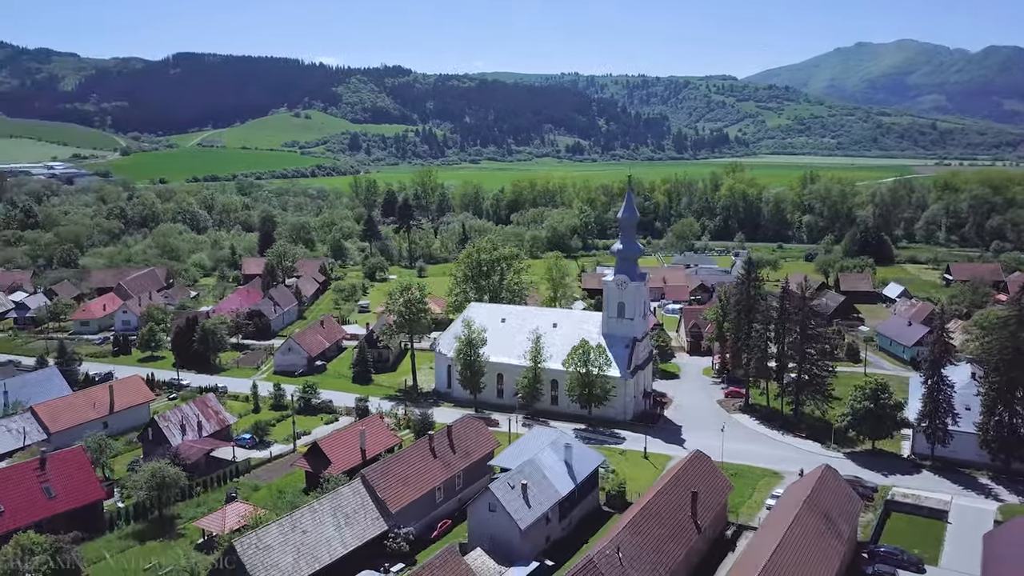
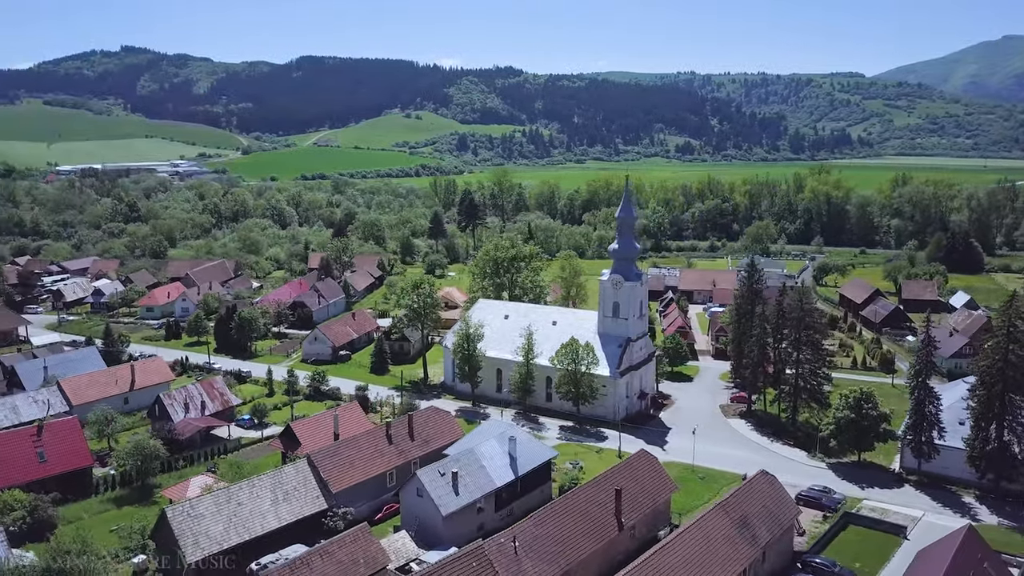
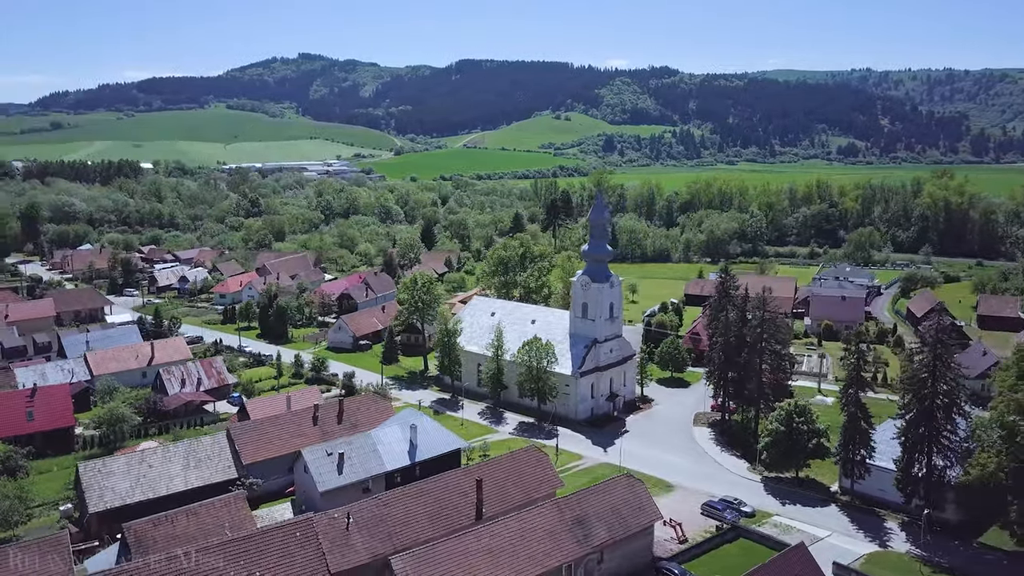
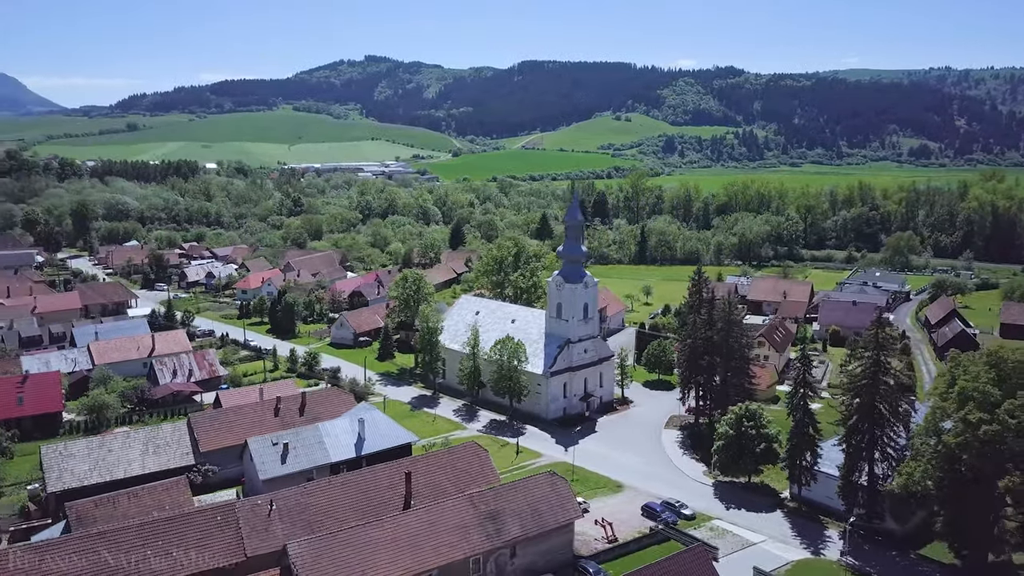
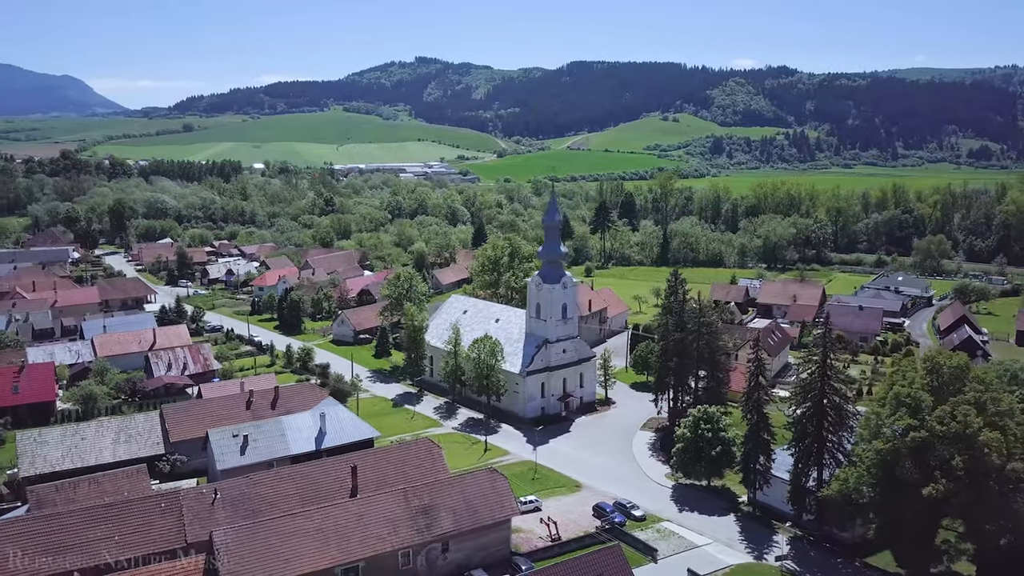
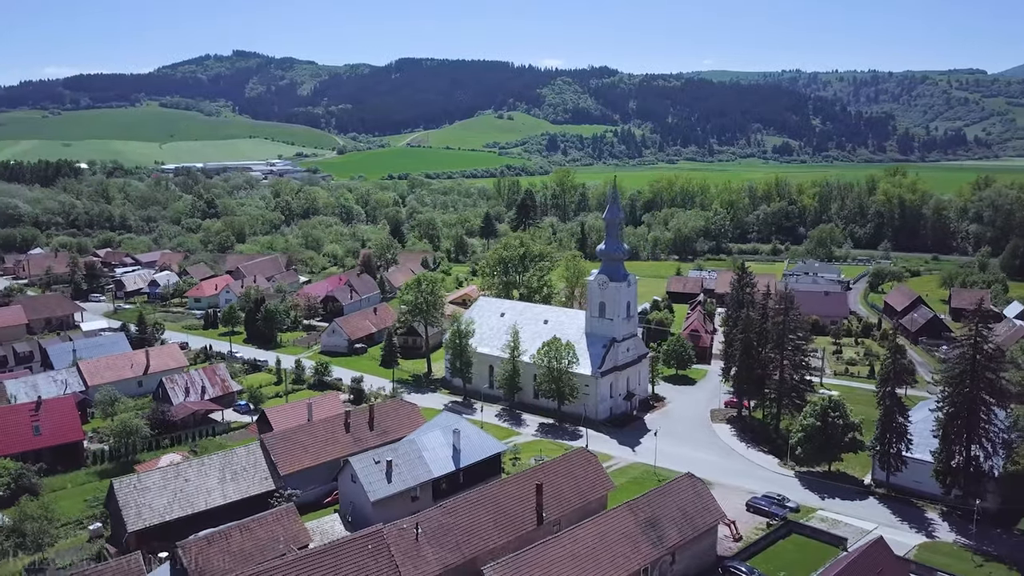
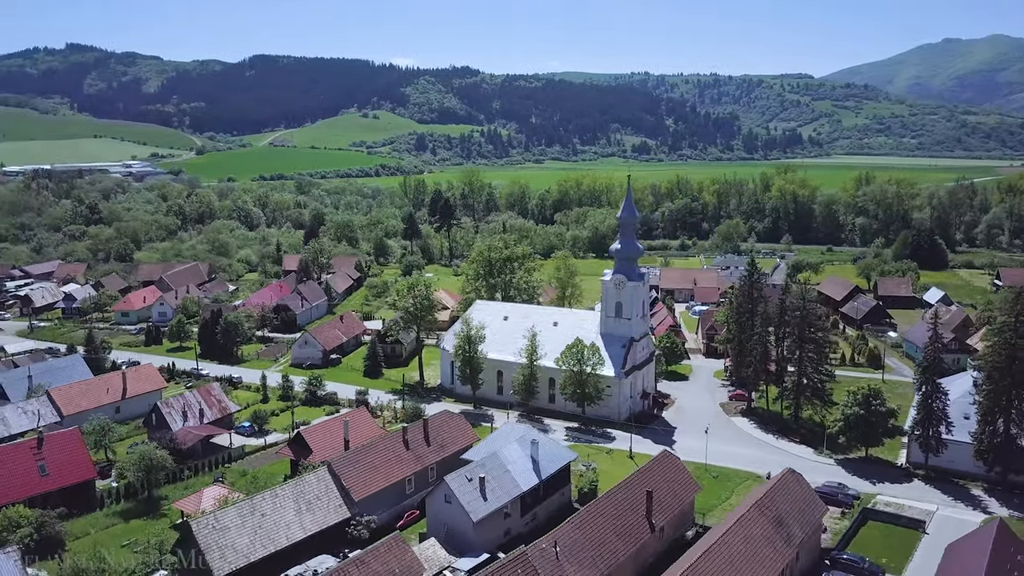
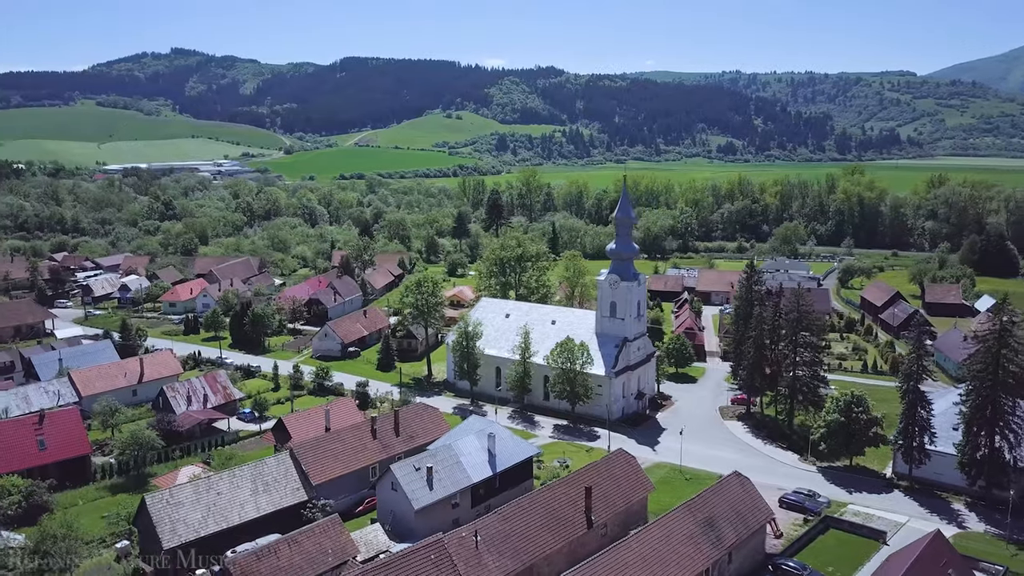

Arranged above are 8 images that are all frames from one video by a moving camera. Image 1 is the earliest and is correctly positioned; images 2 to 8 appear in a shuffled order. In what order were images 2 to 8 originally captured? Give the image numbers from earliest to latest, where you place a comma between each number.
7, 2, 8, 6, 3, 4, 5
